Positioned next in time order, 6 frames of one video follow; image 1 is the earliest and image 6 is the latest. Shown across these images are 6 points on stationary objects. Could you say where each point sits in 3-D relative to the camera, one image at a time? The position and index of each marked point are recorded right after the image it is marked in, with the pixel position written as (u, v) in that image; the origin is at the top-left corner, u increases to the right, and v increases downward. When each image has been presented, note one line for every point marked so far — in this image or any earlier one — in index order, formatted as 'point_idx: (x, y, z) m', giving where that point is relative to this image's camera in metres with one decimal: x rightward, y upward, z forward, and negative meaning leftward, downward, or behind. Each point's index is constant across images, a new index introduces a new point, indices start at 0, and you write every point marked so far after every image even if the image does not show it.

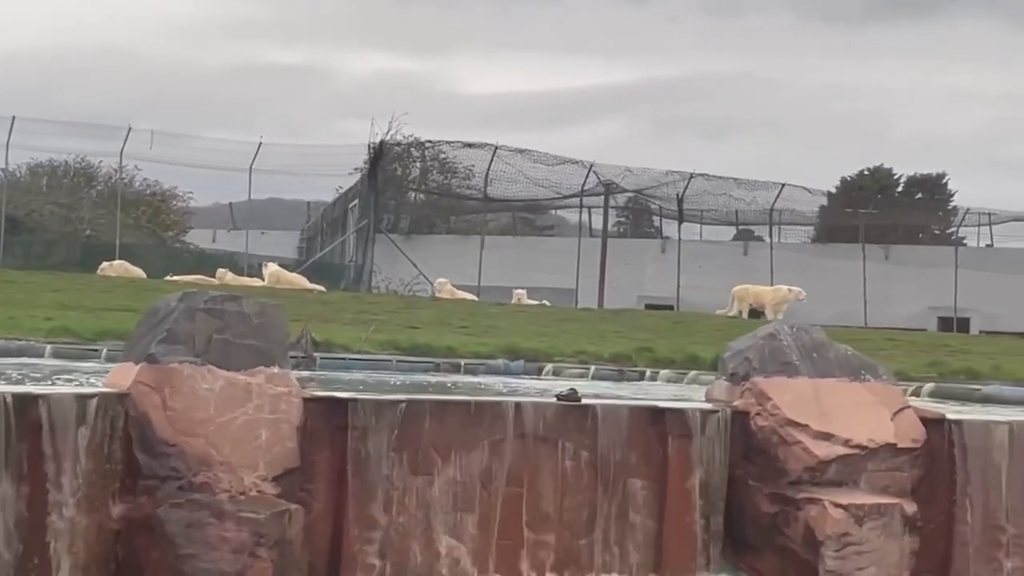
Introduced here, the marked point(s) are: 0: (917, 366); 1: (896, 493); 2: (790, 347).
0: (+2.8, -0.5, +12.6) m
1: (+1.9, -1.0, +9.1) m
2: (+1.5, -0.3, +9.7) m
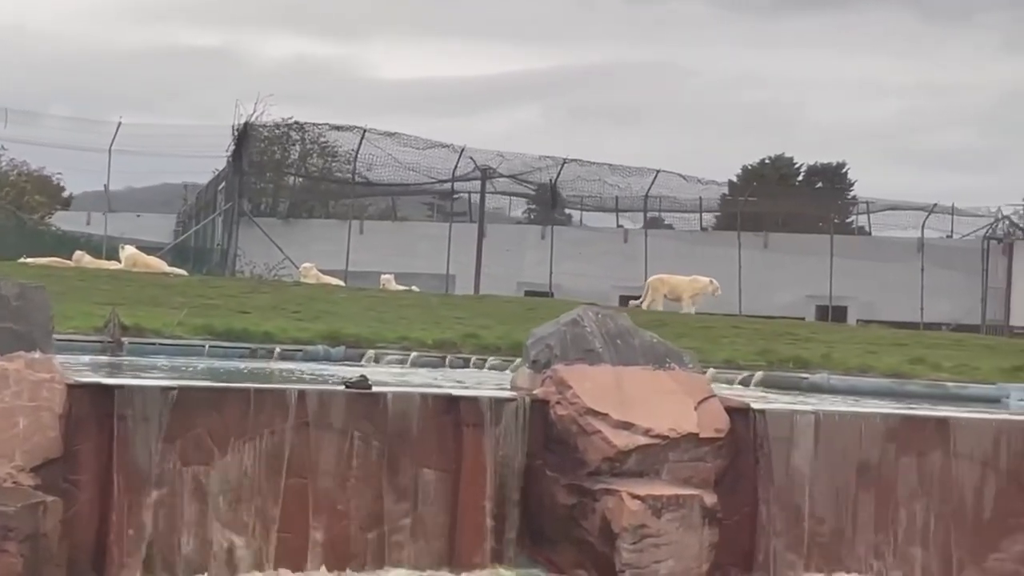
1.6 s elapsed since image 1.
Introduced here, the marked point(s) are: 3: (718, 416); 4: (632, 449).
0: (+1.6, -0.5, +12.4) m
1: (+0.9, -1.0, +8.8) m
2: (+0.4, -0.2, +9.5) m
3: (+1.0, -0.6, +9.1) m
4: (+0.6, -0.8, +8.6) m
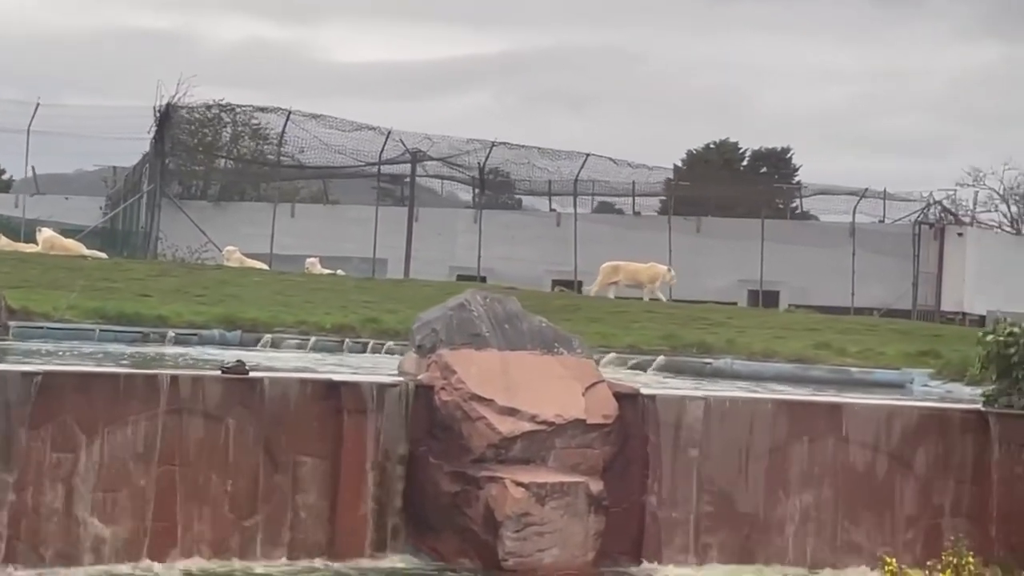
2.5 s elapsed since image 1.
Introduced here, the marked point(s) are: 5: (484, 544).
0: (+0.9, -0.4, +12.2) m
1: (+0.3, -0.9, +8.7) m
2: (-0.2, -0.2, +9.3) m
3: (+0.5, -0.6, +8.9) m
4: (0.0, -0.7, +8.5) m
5: (-0.1, -1.2, +8.4) m
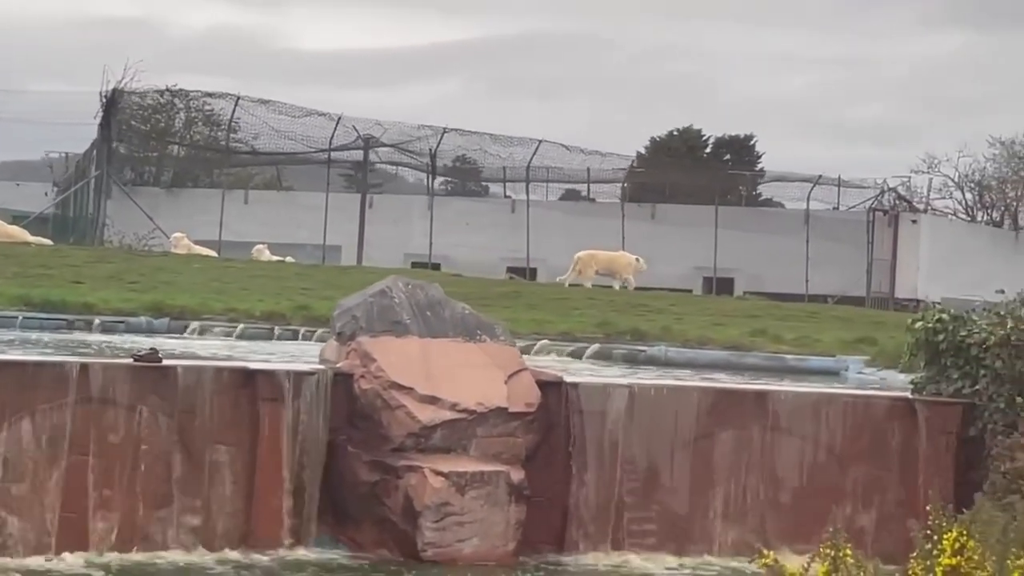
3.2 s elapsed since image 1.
0: (+0.5, -0.3, +12.1) m
1: (0.0, -0.8, +8.5) m
2: (-0.6, -0.1, +9.2) m
3: (+0.1, -0.5, +8.8) m
4: (-0.4, -0.6, +8.4) m
5: (-0.5, -1.1, +8.3) m
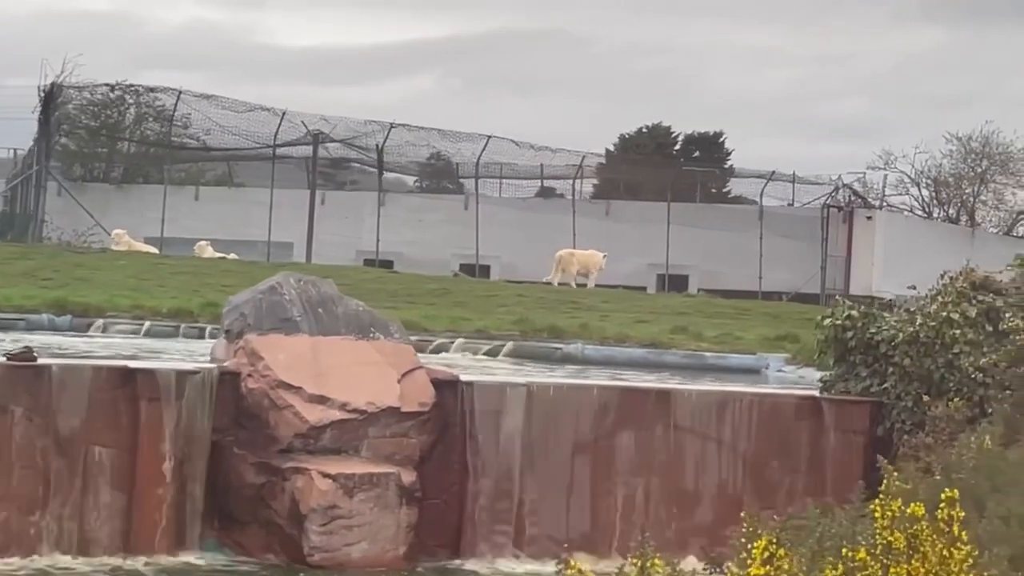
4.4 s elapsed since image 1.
0: (-0.1, -0.2, +11.9) m
1: (-0.5, -0.8, +8.3) m
2: (-1.1, -0.1, +8.9) m
3: (-0.4, -0.5, +8.6) m
4: (-0.9, -0.6, +8.1) m
5: (-1.0, -1.1, +8.0) m
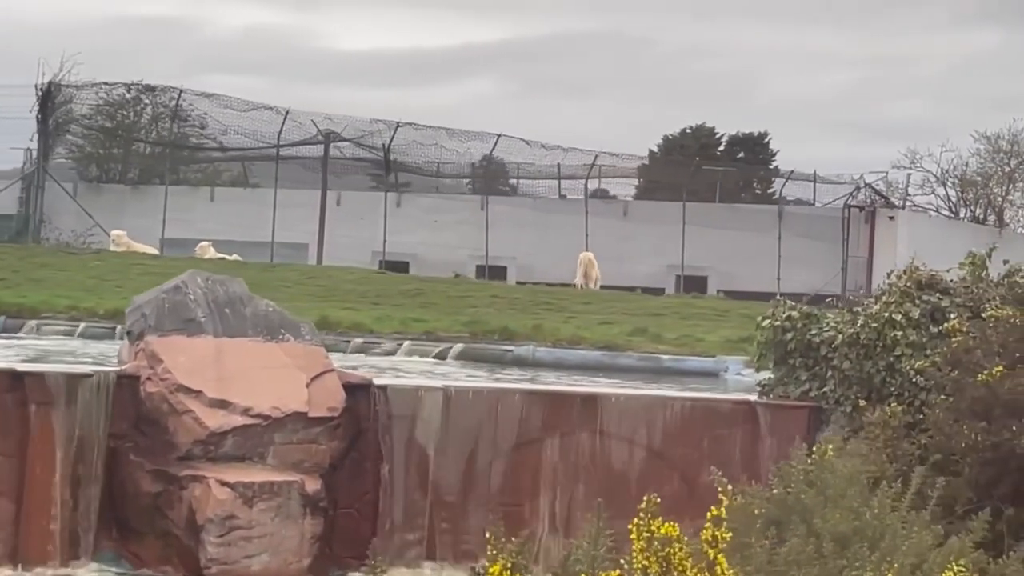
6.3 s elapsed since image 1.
0: (-0.4, -0.2, +11.5) m
1: (-0.9, -0.8, +7.9) m
2: (-1.4, -0.1, +8.5) m
3: (-0.8, -0.5, +8.2) m
4: (-1.3, -0.6, +7.7) m
5: (-1.4, -1.1, +7.6) m
